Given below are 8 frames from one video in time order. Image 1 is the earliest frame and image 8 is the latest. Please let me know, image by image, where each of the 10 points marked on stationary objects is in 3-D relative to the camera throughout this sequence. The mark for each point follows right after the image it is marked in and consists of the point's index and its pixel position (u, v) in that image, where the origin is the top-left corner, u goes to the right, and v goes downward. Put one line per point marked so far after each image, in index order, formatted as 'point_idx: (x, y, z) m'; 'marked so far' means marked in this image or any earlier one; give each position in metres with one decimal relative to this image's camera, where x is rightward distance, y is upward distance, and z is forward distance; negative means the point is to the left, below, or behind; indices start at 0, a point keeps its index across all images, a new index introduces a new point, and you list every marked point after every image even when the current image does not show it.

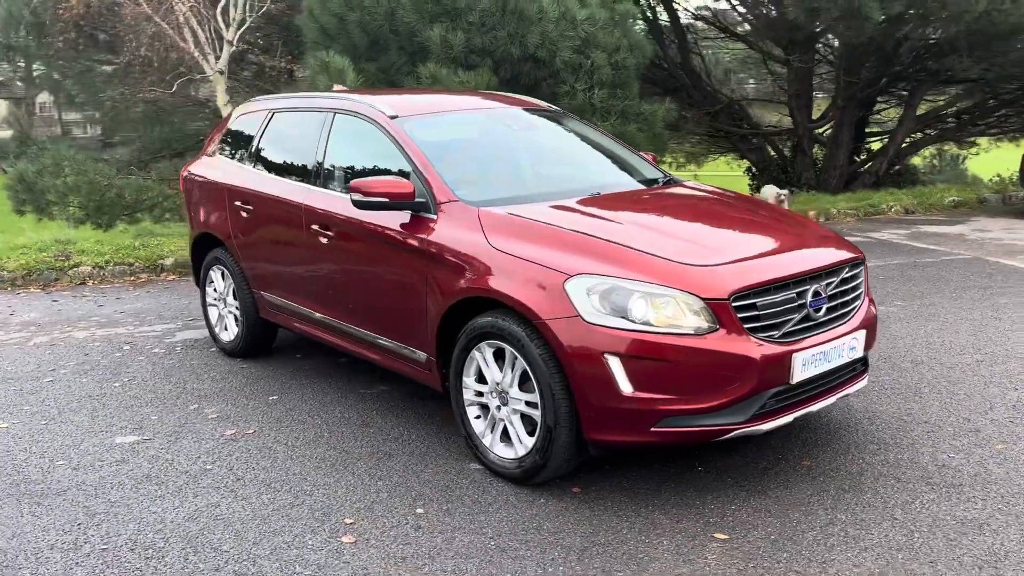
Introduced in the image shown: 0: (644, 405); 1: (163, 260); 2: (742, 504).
0: (+0.5, -0.4, +3.1) m
1: (-3.5, +0.3, +8.7) m
2: (+0.9, -0.8, +3.3) m
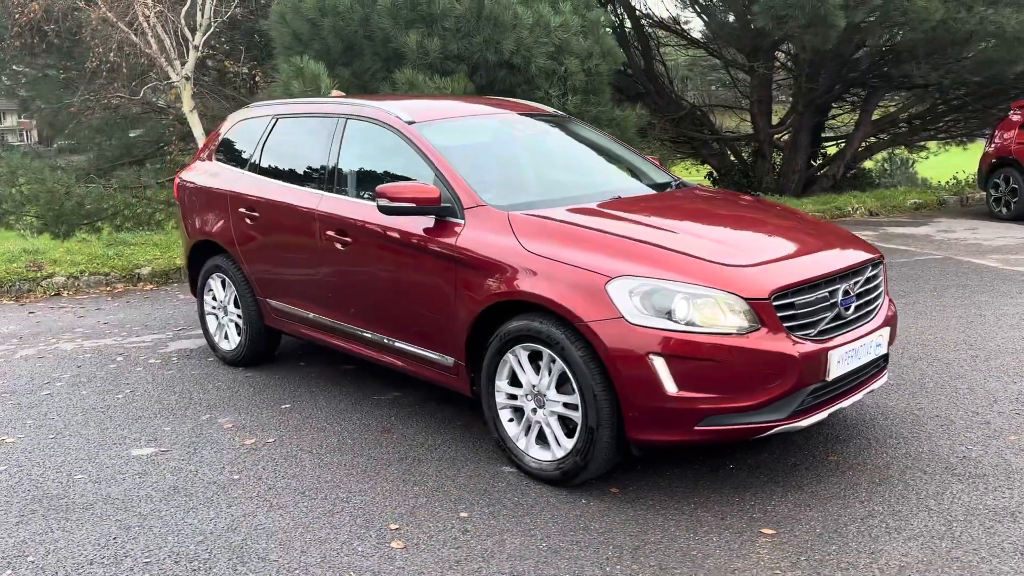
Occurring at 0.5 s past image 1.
0: (+0.7, -0.4, +3.2) m
1: (-3.6, +0.2, +8.5) m
2: (+1.0, -0.8, +3.4) m
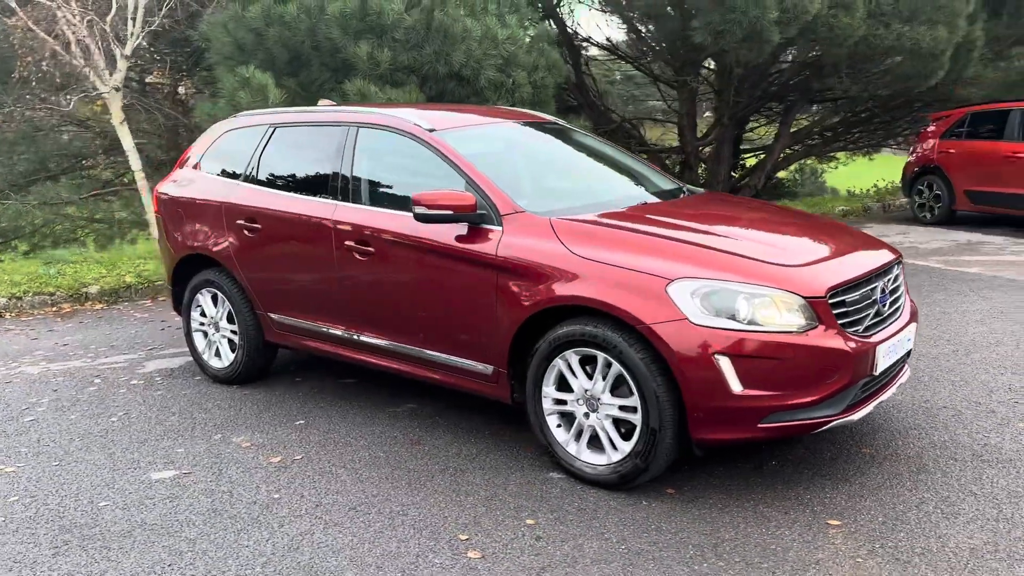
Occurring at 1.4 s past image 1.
0: (+0.9, -0.4, +3.2) m
1: (-4.0, 0.0, +8.1) m
2: (+1.3, -0.8, +3.5) m
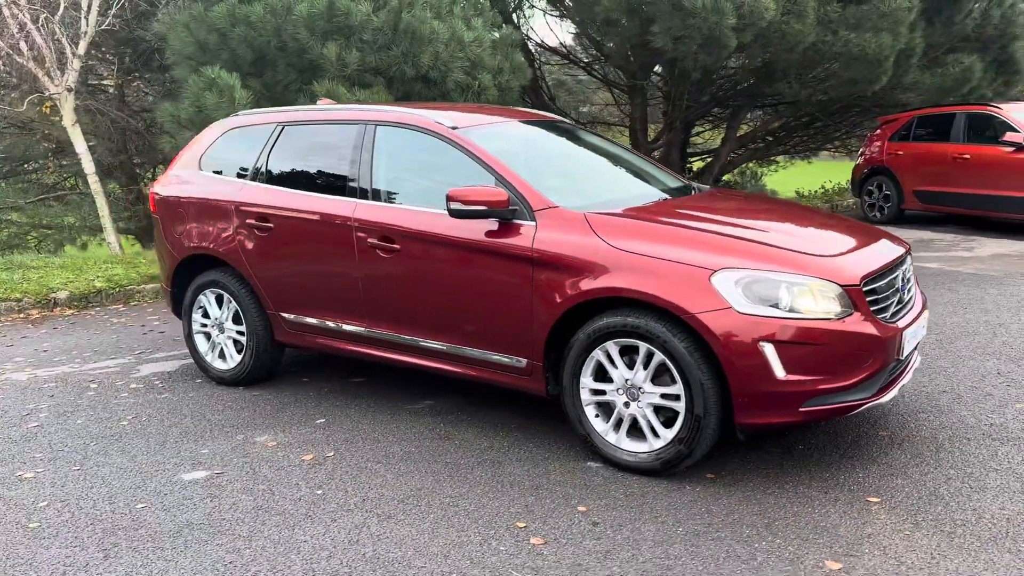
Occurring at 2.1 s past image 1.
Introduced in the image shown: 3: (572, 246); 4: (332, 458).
0: (+1.1, -0.4, +3.4) m
1: (-4.1, -0.1, +7.9) m
2: (+1.5, -0.8, +3.6) m
3: (+0.3, +0.2, +3.8) m
4: (-0.8, -0.8, +4.0) m
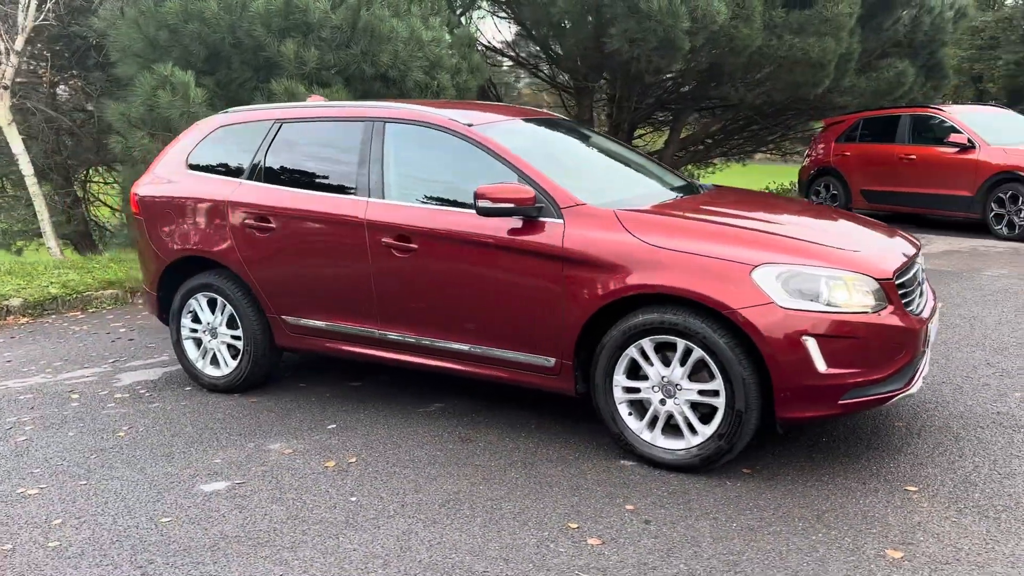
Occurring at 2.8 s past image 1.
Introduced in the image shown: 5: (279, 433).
0: (+1.3, -0.4, +3.4) m
1: (-4.3, -0.1, +7.5) m
2: (+1.6, -0.7, +3.7) m
3: (+0.4, +0.2, +3.8) m
4: (-0.7, -0.8, +3.9) m
5: (-1.2, -0.7, +4.3) m
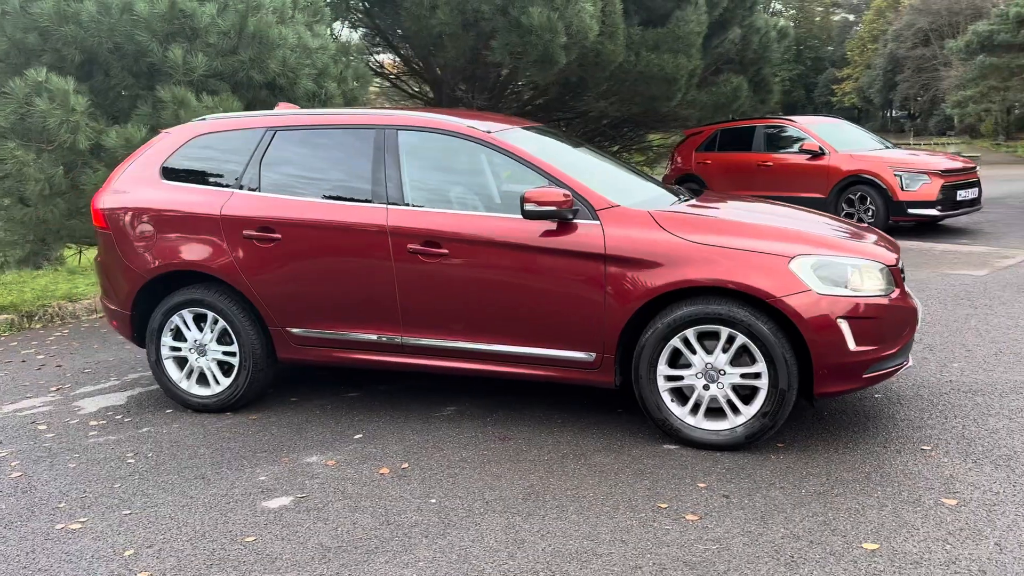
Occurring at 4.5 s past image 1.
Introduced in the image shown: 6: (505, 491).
0: (+1.6, -0.3, +3.9) m
1: (-4.8, -0.3, +6.7) m
2: (+1.9, -0.7, +4.2) m
3: (+0.6, +0.2, +4.0) m
4: (-0.5, -0.8, +3.9) m
5: (-1.0, -0.8, +4.2) m
6: (0.0, -0.8, +3.6) m
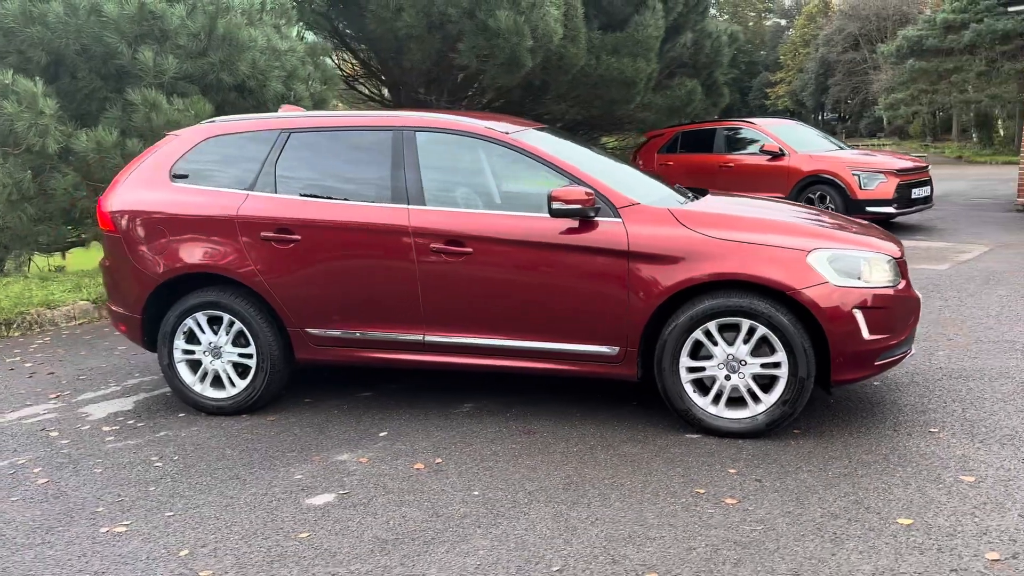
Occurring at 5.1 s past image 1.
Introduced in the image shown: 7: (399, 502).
0: (+1.7, -0.3, +4.1) m
1: (-4.8, -0.4, +6.4) m
2: (+2.0, -0.6, +4.4) m
3: (+0.7, +0.2, +4.1) m
4: (-0.3, -0.8, +4.0) m
5: (-0.9, -0.8, +4.3) m
6: (+0.1, -0.8, +3.7) m
7: (-0.5, -0.9, +3.6) m
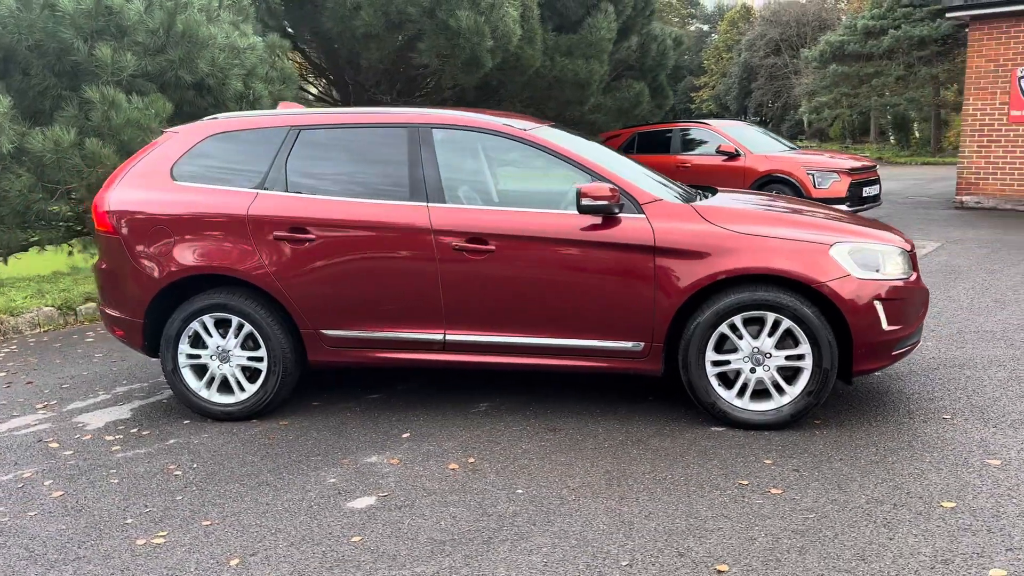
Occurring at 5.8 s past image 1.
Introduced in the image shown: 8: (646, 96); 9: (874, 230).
0: (+1.8, -0.2, +4.2) m
1: (-4.8, -0.5, +6.0) m
2: (+2.1, -0.6, +4.6) m
3: (+0.9, +0.3, +4.2) m
4: (-0.1, -0.8, +3.9) m
5: (-0.7, -0.8, +4.2) m
6: (+0.3, -0.8, +3.7) m
7: (-0.3, -0.9, +3.5) m
8: (+2.8, +3.9, +17.6) m
9: (+1.8, +0.3, +4.3) m
